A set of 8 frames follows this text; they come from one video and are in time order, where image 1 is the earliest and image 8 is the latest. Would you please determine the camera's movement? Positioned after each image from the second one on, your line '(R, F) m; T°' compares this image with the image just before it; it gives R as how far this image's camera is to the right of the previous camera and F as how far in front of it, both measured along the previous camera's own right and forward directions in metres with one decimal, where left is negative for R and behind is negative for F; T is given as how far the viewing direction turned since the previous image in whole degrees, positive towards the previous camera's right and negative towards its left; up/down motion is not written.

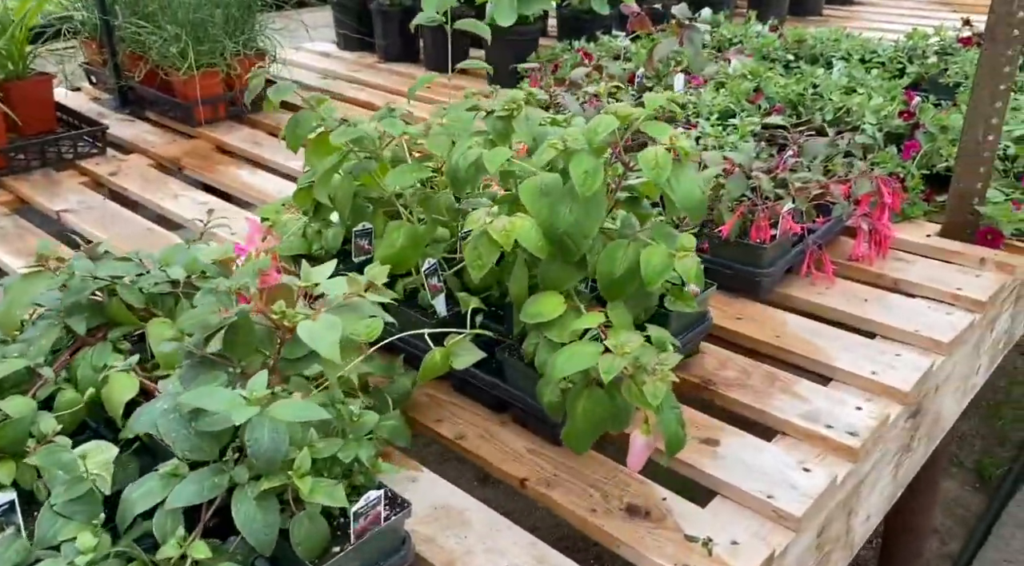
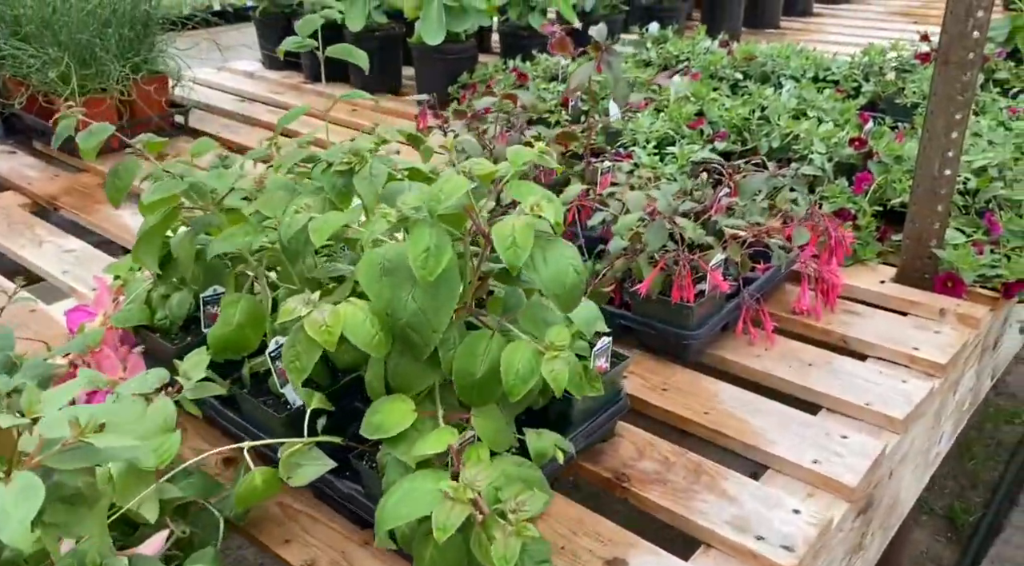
(+0.2, +0.3) m; +2°
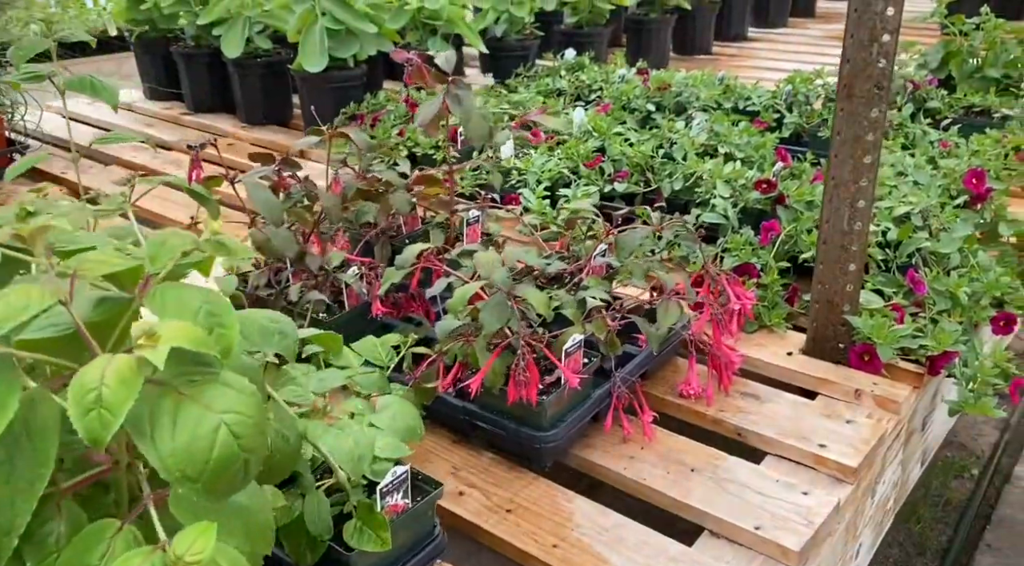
(+0.2, +0.4) m; +2°
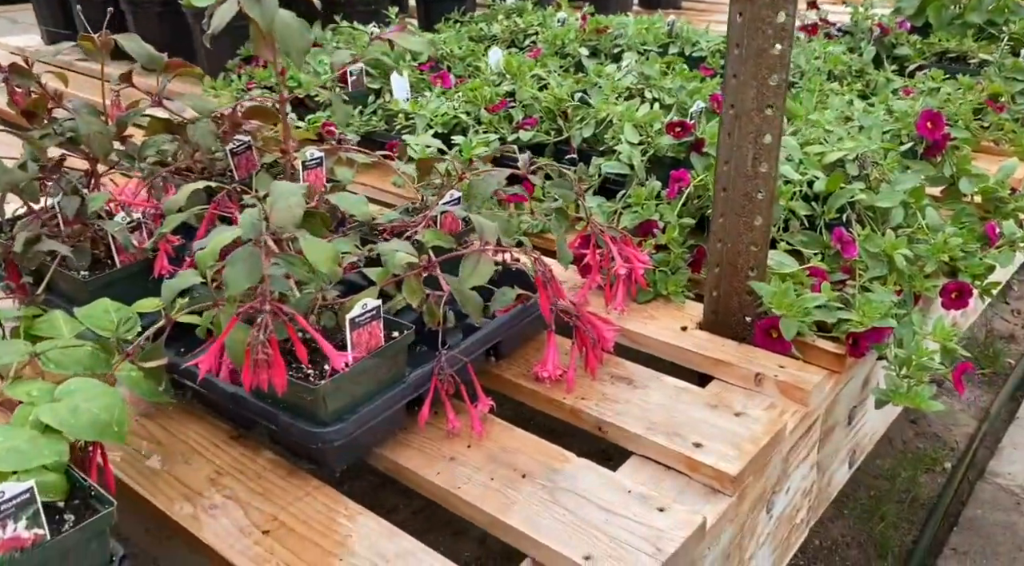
(+0.3, +0.3) m; 0°
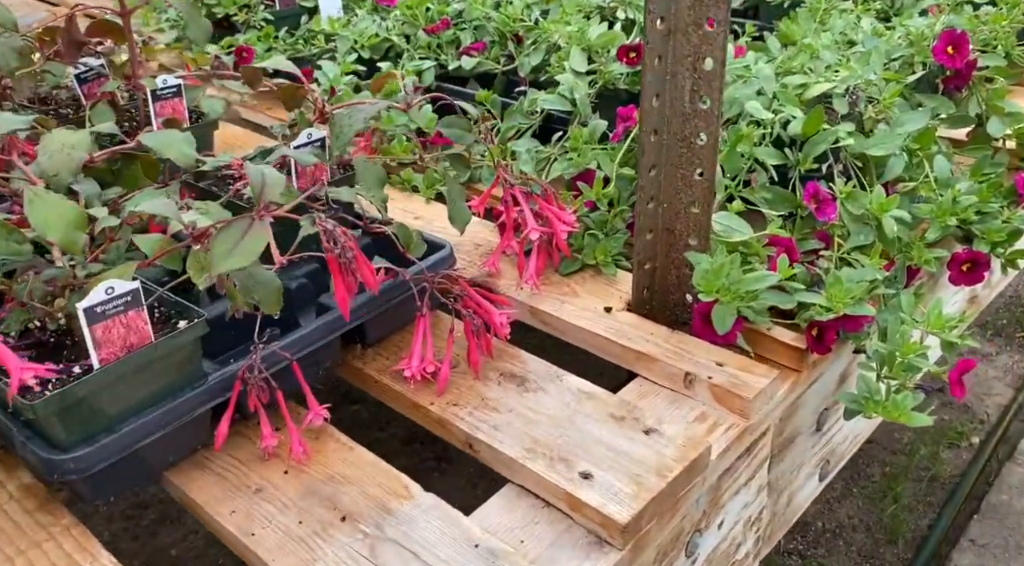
(+0.2, +0.3) m; -3°
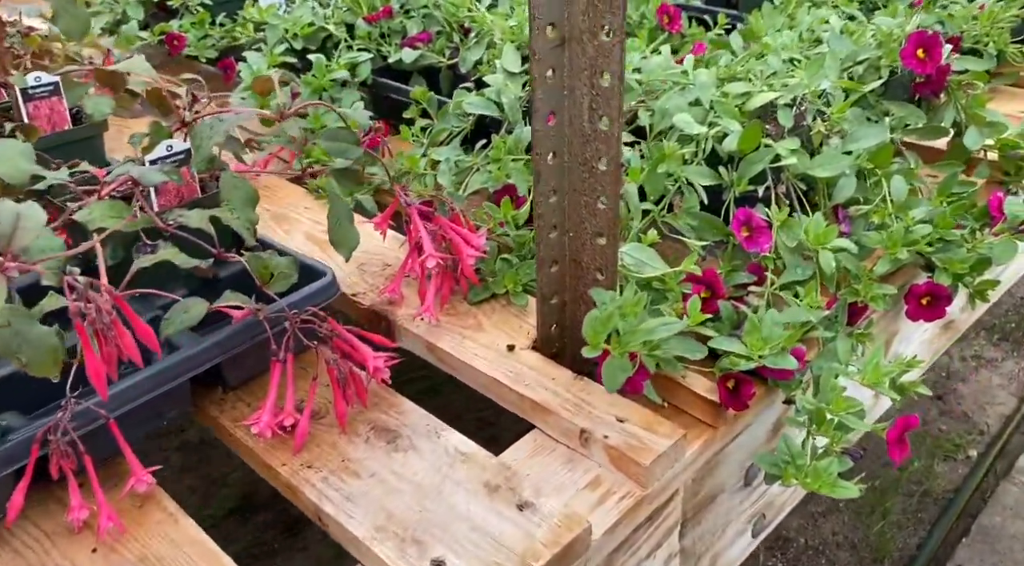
(+0.1, +0.1) m; -1°
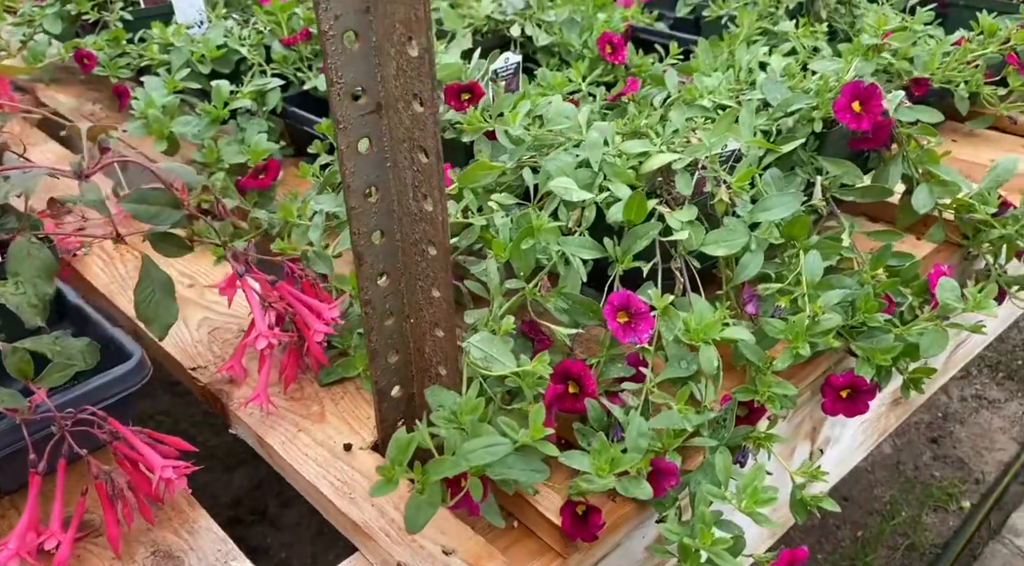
(+0.2, +0.1) m; -2°
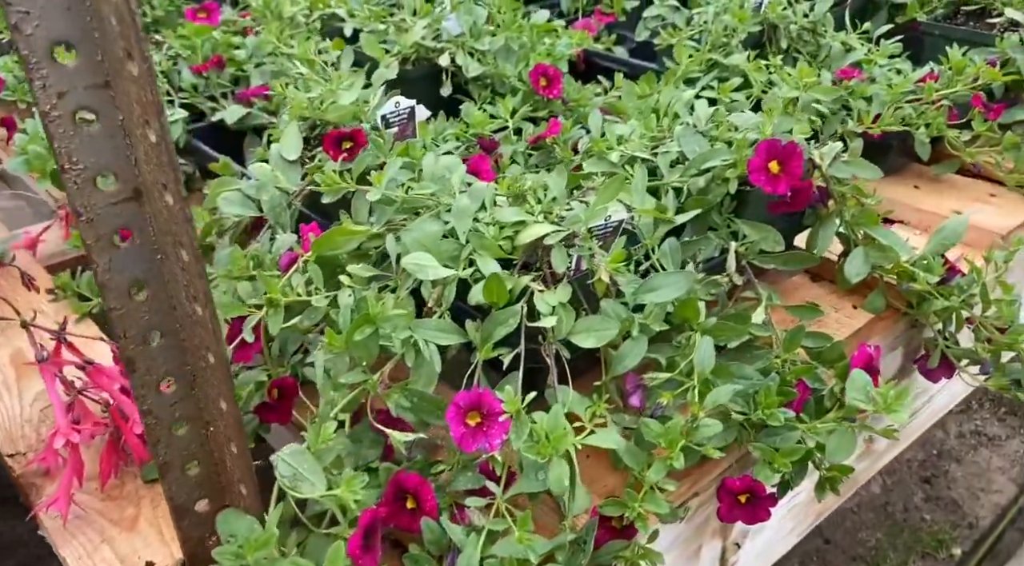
(+0.2, +0.1) m; -2°
